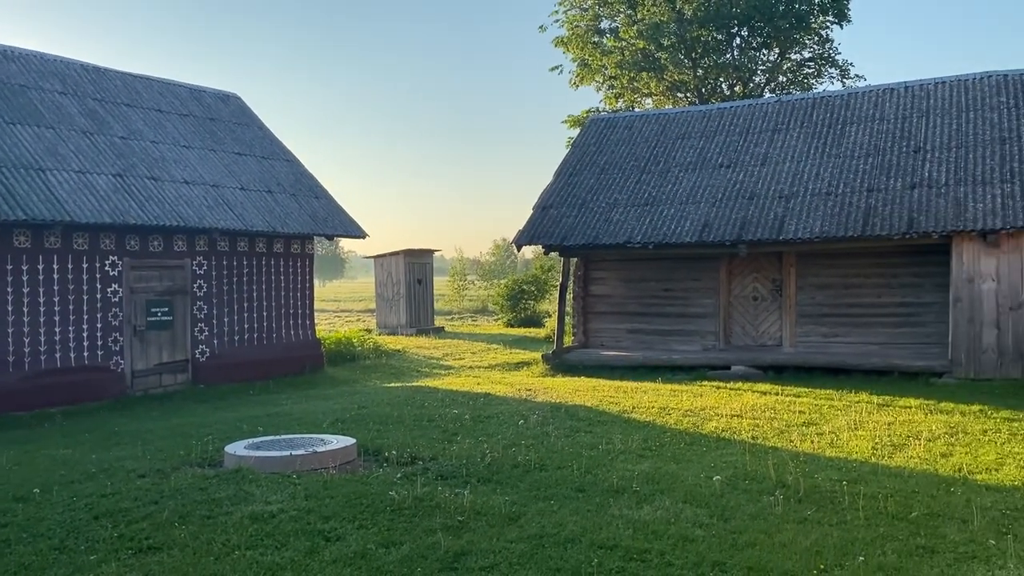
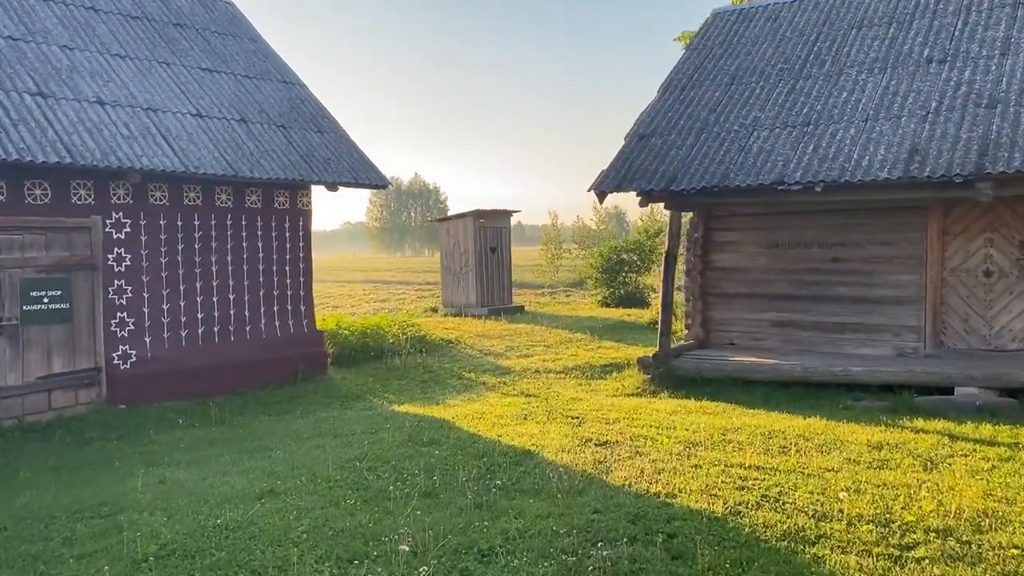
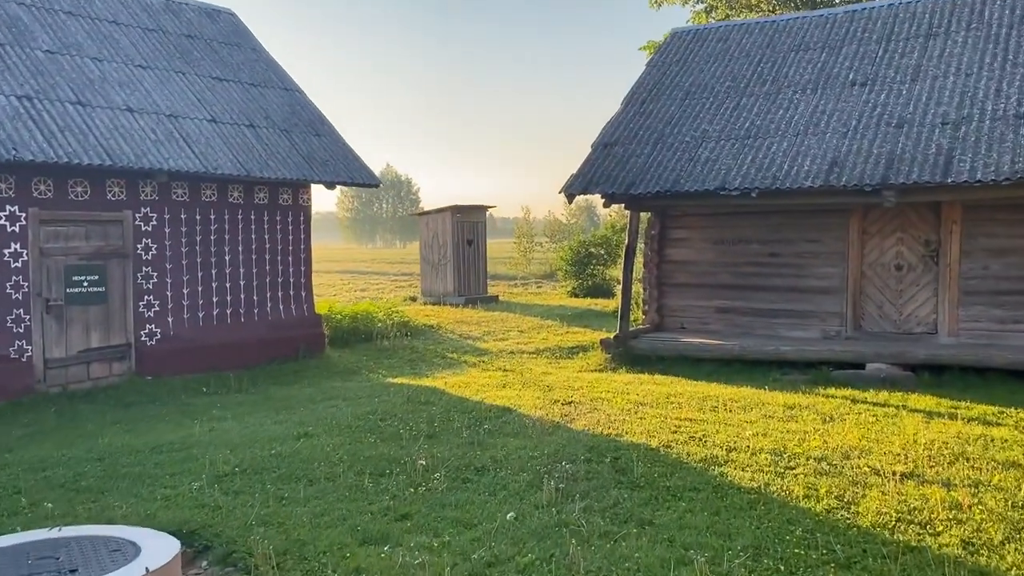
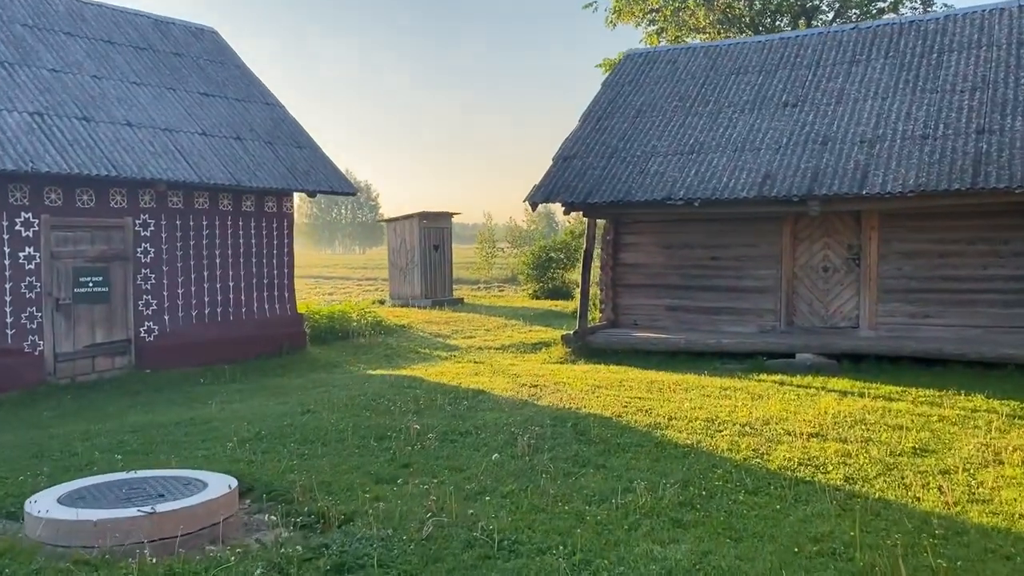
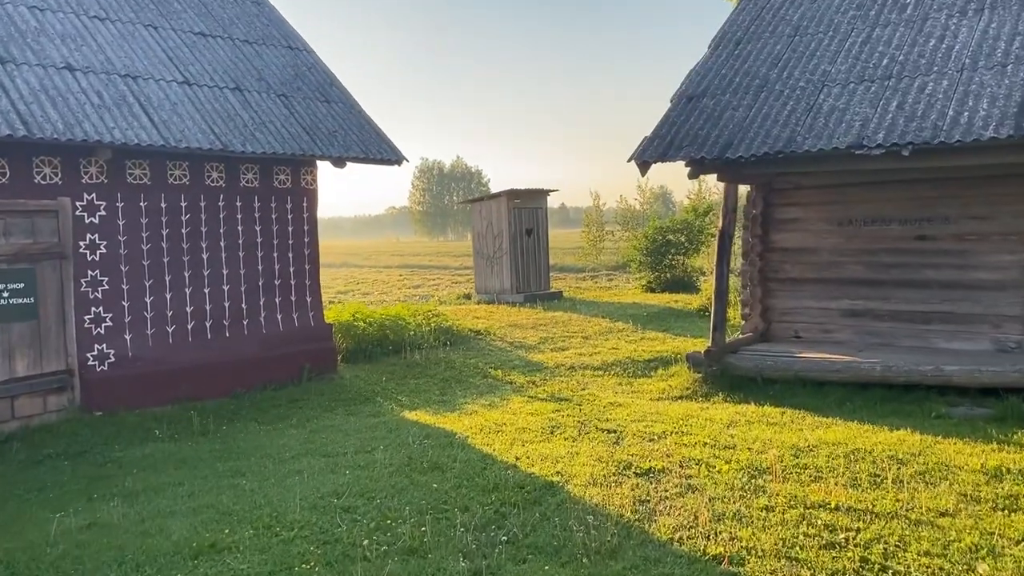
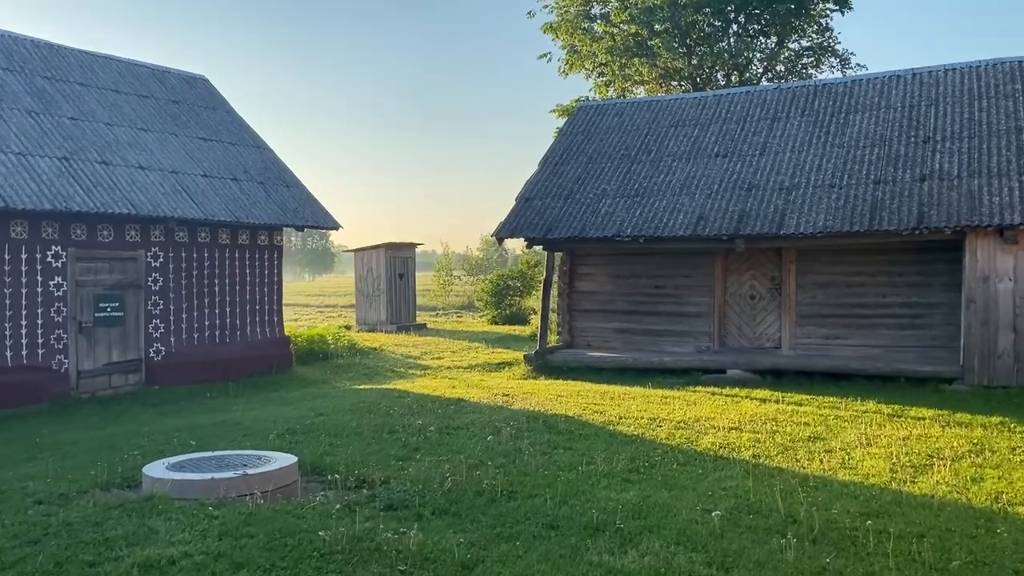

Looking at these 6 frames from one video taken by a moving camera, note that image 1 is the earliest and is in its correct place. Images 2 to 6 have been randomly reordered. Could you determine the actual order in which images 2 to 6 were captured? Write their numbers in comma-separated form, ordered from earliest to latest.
6, 4, 3, 2, 5
